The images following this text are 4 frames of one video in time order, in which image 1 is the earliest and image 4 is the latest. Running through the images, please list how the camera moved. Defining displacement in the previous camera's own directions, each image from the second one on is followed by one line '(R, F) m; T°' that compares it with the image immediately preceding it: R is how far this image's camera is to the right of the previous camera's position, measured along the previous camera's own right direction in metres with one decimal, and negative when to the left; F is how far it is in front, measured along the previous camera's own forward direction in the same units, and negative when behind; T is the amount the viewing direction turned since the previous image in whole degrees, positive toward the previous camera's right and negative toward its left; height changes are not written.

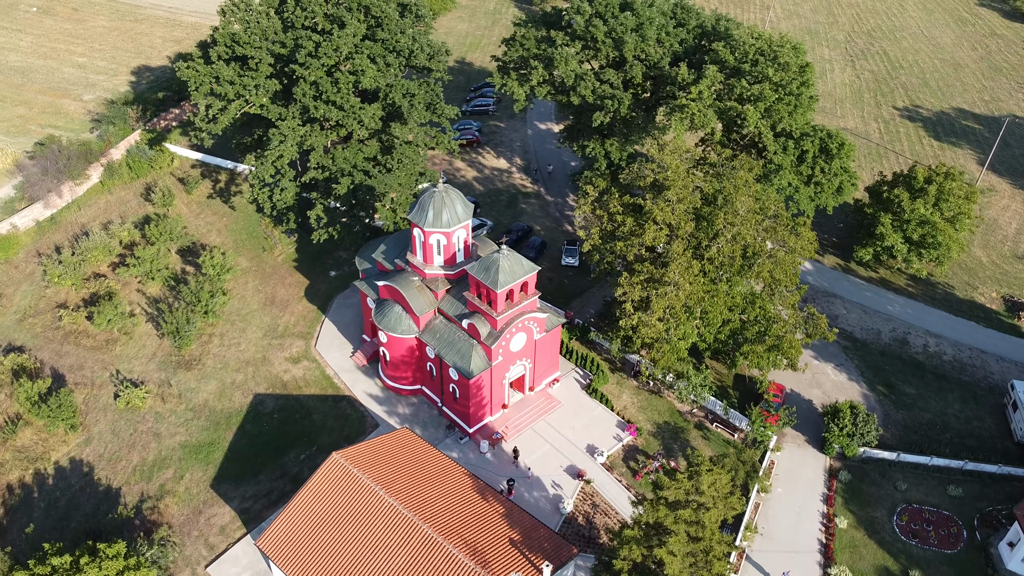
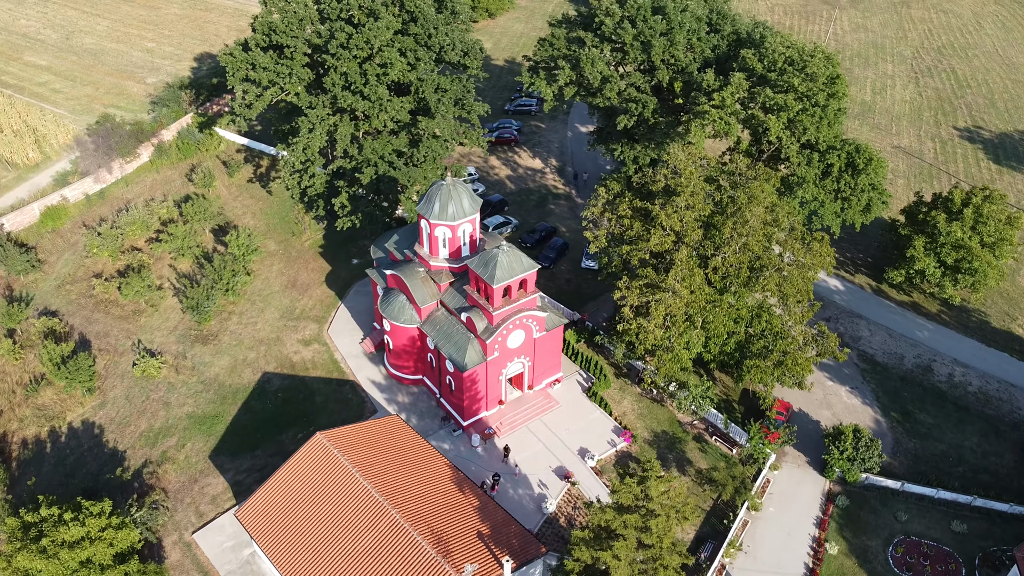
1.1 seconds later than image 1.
(+2.8, 0.0) m; -5°
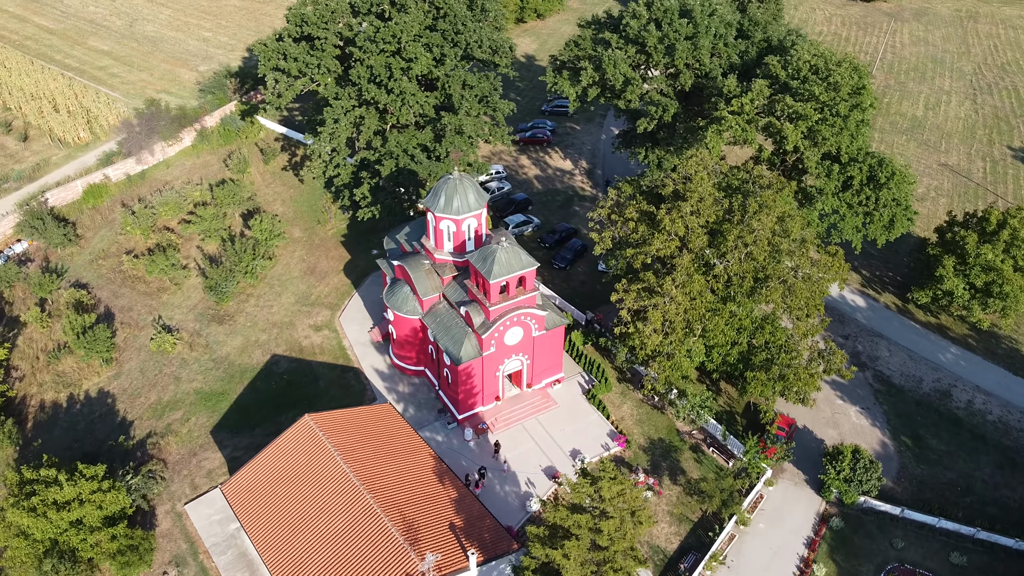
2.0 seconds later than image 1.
(+2.4, 0.0) m; -4°
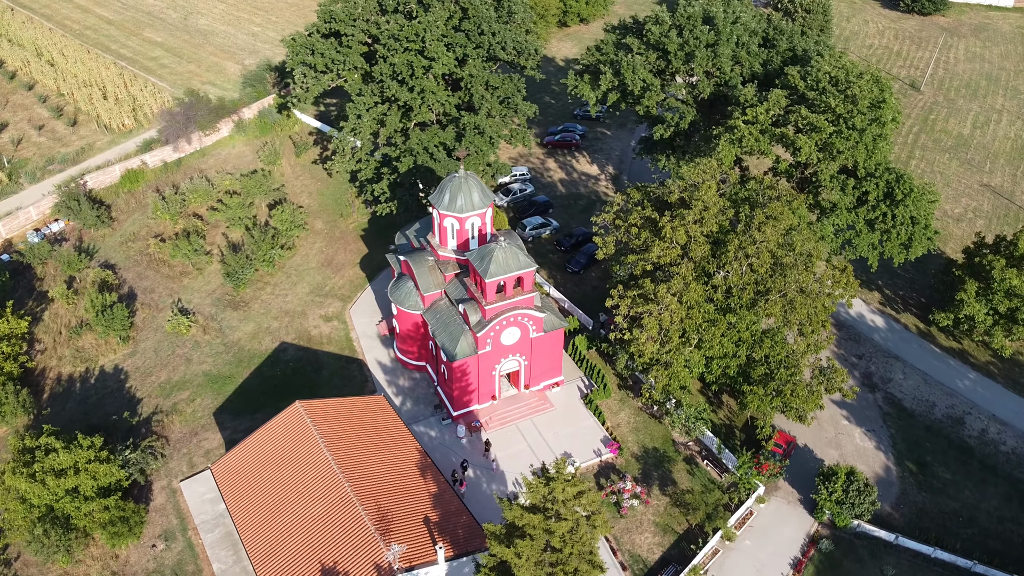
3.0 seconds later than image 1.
(+2.2, 0.0) m; -4°
